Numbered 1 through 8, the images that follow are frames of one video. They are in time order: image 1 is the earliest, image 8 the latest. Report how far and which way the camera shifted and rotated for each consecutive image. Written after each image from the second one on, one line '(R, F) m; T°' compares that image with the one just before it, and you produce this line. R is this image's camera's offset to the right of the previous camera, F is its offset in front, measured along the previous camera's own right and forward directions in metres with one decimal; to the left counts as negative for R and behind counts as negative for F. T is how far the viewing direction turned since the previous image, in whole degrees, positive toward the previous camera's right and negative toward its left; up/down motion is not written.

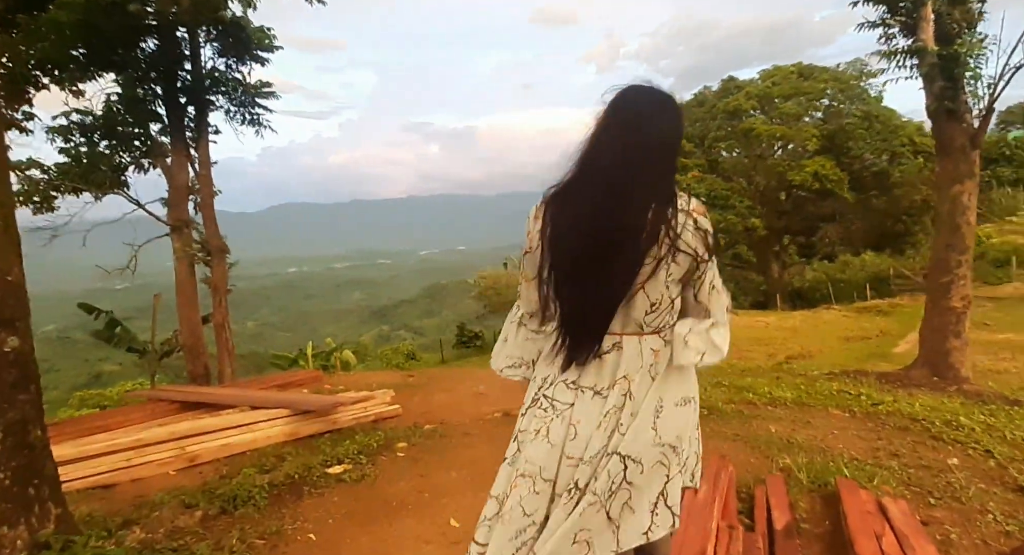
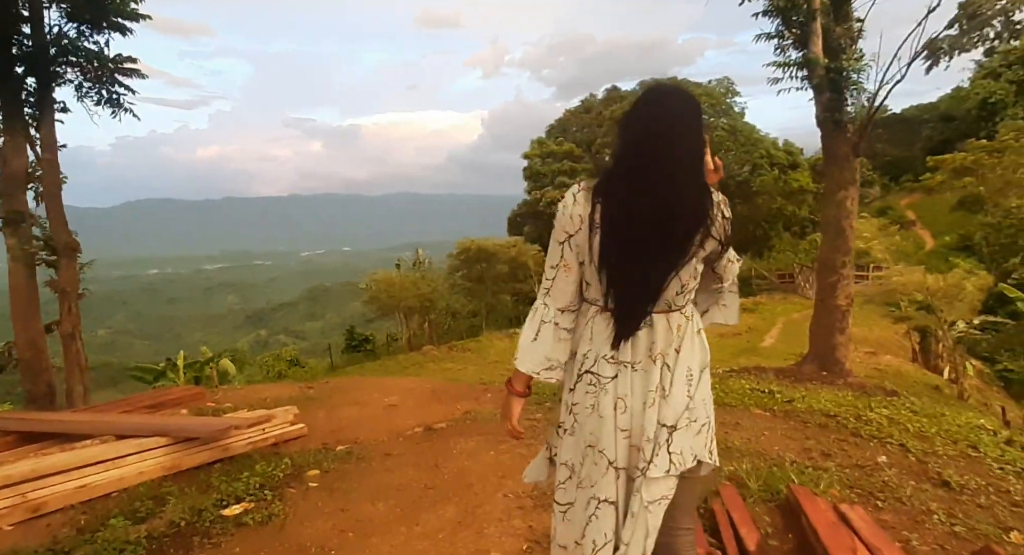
(-0.2, +0.3) m; +11°
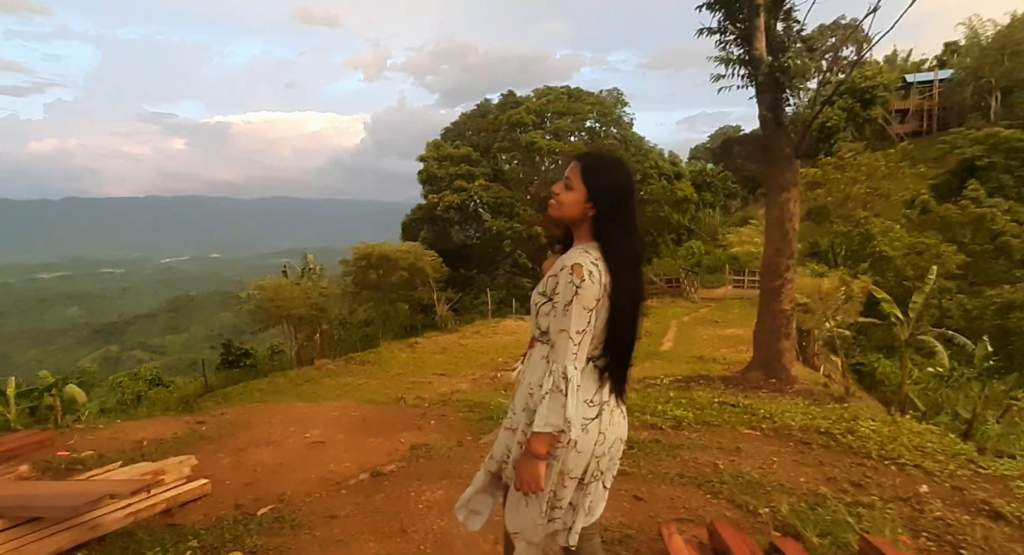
(-0.4, +0.5) m; +11°
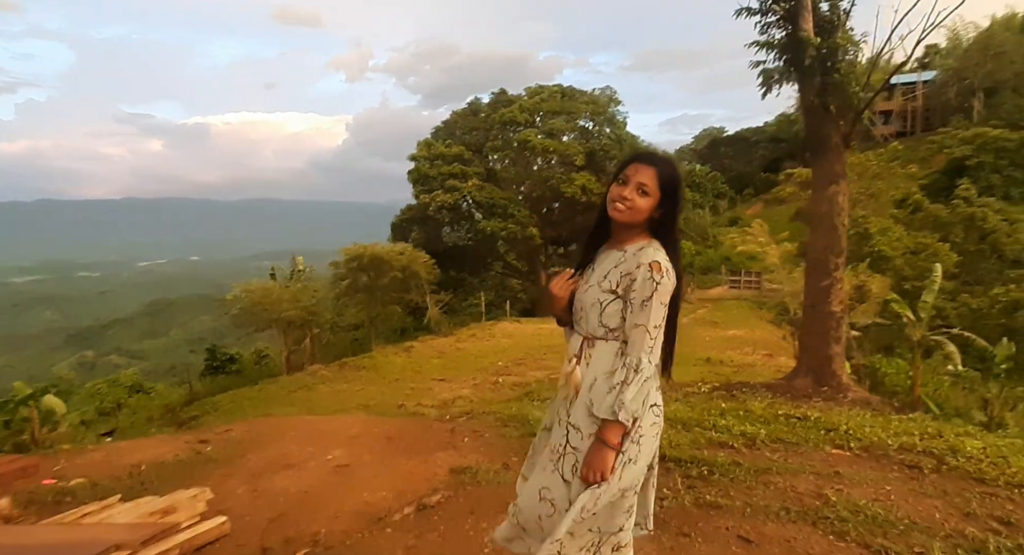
(-0.3, +0.3) m; +1°
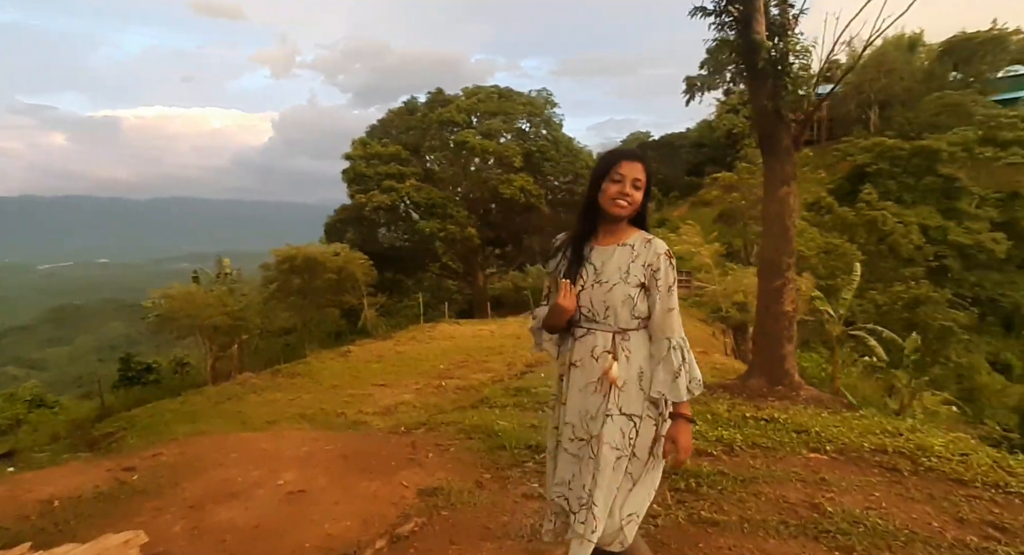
(-0.2, +0.2) m; +7°
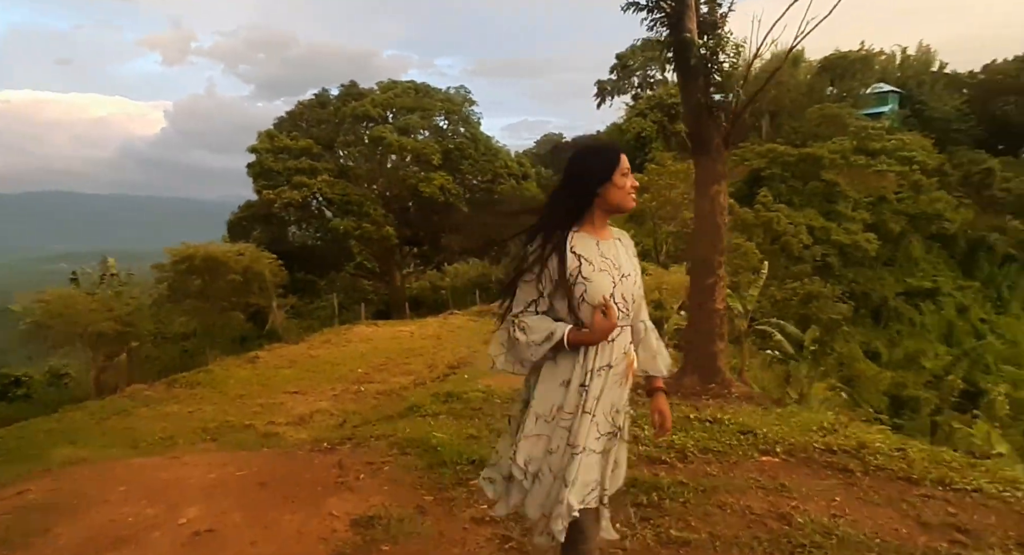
(-0.1, +0.2) m; +9°
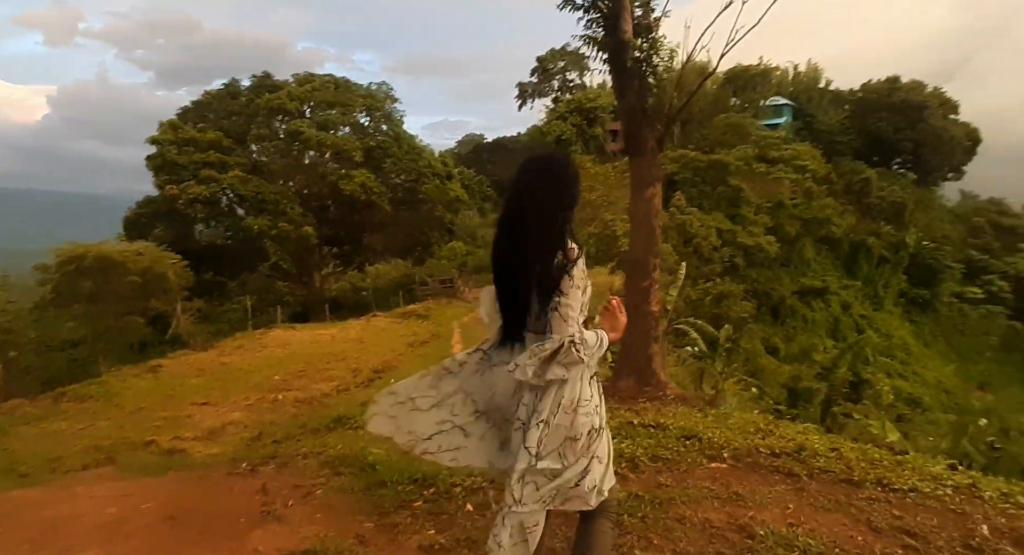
(-0.1, +0.1) m; +8°
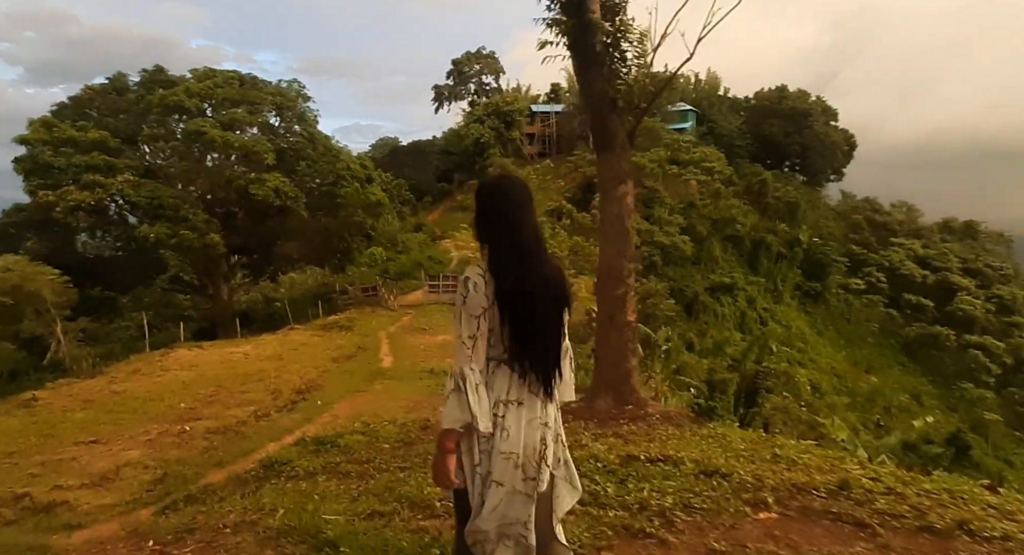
(-0.3, +0.6) m; +8°
